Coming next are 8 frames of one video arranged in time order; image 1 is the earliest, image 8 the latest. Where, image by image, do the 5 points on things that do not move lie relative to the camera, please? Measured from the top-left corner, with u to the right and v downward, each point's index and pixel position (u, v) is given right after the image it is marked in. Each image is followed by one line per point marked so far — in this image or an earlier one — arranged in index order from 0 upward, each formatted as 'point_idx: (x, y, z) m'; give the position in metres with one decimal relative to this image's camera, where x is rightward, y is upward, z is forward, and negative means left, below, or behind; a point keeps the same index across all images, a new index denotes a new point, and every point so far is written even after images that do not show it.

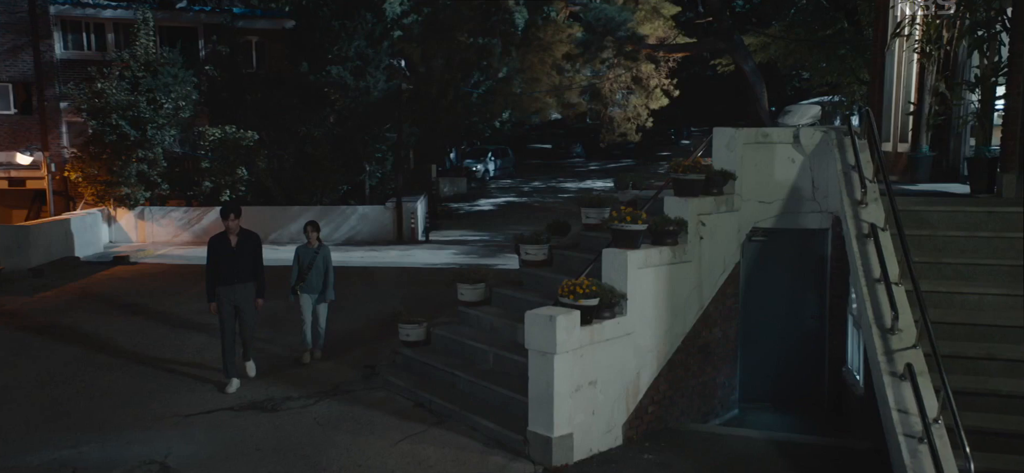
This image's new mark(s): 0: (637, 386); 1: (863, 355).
0: (+1.1, -1.3, +7.6) m
1: (+3.2, -1.1, +7.9) m
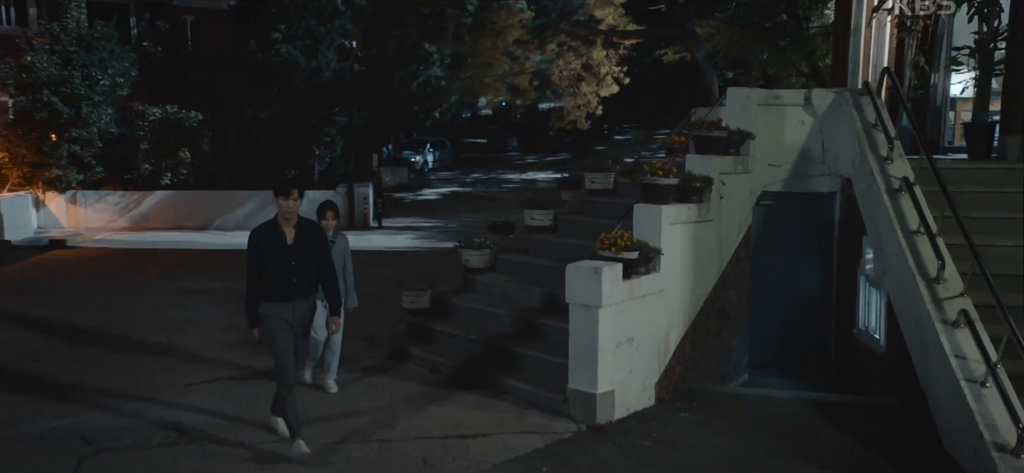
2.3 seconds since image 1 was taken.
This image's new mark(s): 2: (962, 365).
0: (+1.3, -0.9, +7.4) m
1: (+3.4, -0.7, +7.9) m
2: (+3.2, -0.9, +6.0) m
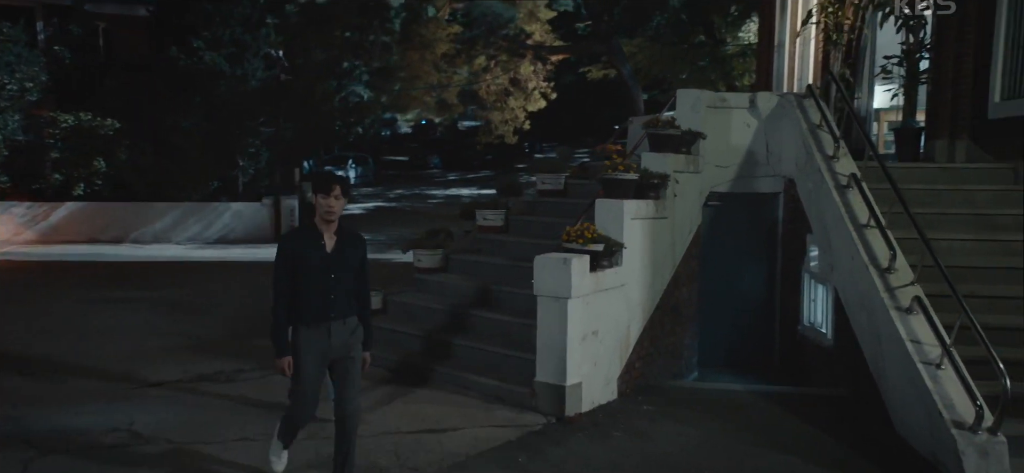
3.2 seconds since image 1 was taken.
0: (+1.0, -0.9, +7.4) m
1: (+3.0, -0.7, +8.1) m
2: (+3.0, -0.8, +6.2) m
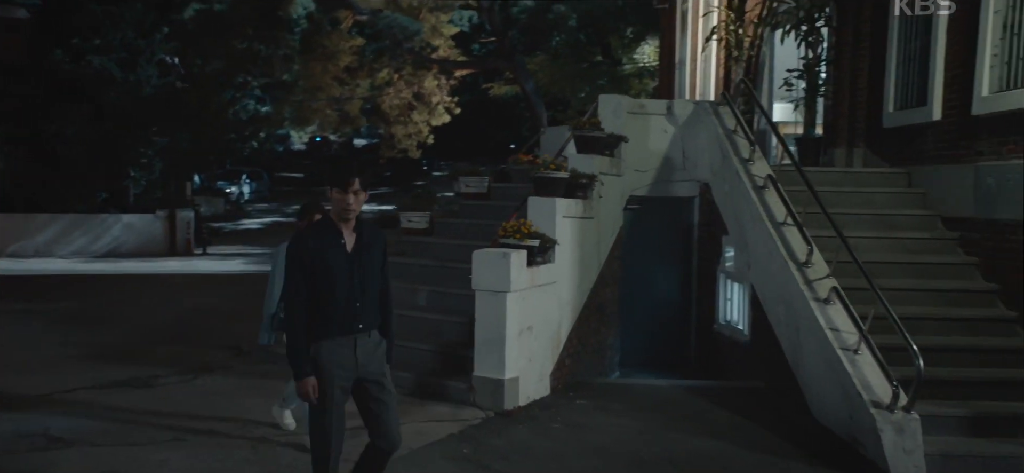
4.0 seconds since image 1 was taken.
0: (+0.4, -0.9, +7.5) m
1: (+2.3, -0.7, +8.5) m
2: (+2.5, -0.8, +6.6) m
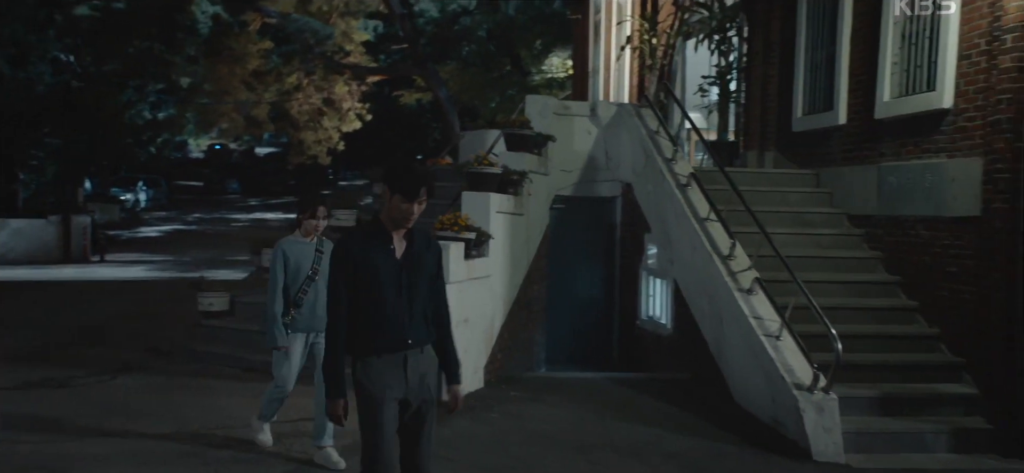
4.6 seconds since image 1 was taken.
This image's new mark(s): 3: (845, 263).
0: (-0.2, -0.8, +7.6) m
1: (+1.6, -0.6, +8.8) m
2: (+2.0, -0.7, +6.9) m
3: (+3.2, -0.3, +8.3) m
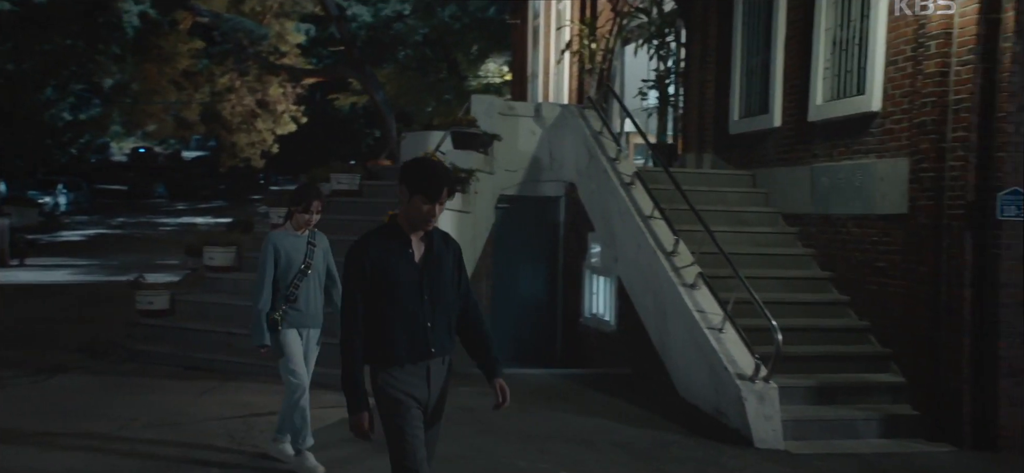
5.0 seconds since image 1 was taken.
0: (-0.6, -0.8, +7.7) m
1: (+1.0, -0.6, +9.0) m
2: (+1.6, -0.7, +7.2) m
3: (+2.7, -0.2, +8.6) m
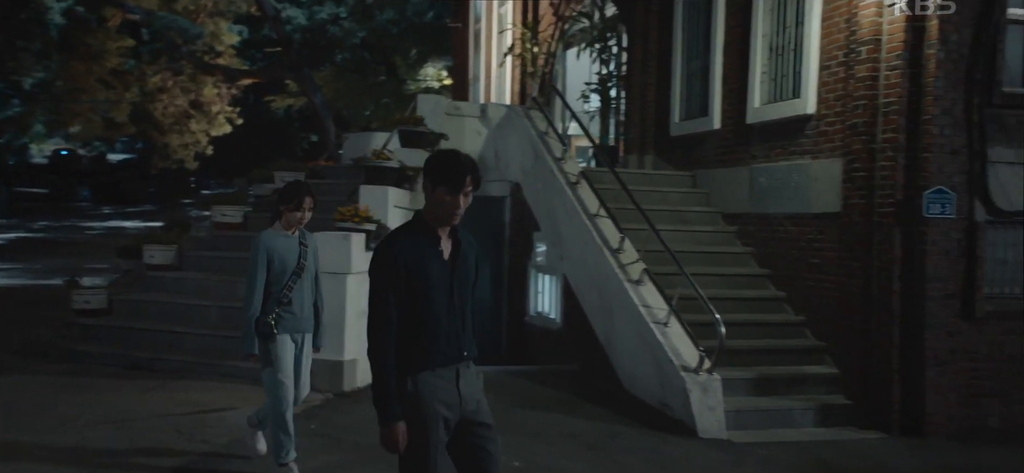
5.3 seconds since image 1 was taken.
0: (-1.1, -0.8, +7.7) m
1: (+0.5, -0.6, +9.1) m
2: (+1.2, -0.6, +7.3) m
3: (+2.2, -0.2, +8.9) m
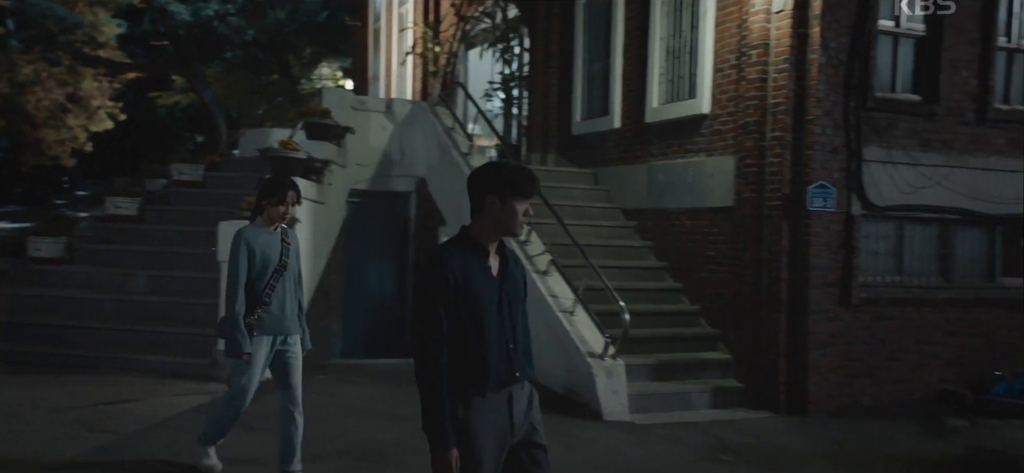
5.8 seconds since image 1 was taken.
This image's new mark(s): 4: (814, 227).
0: (-1.9, -0.7, +7.6) m
1: (-0.5, -0.5, +9.3) m
2: (+0.4, -0.6, +7.6) m
3: (+1.2, -0.1, +9.2) m
4: (+2.6, +0.1, +7.5) m
